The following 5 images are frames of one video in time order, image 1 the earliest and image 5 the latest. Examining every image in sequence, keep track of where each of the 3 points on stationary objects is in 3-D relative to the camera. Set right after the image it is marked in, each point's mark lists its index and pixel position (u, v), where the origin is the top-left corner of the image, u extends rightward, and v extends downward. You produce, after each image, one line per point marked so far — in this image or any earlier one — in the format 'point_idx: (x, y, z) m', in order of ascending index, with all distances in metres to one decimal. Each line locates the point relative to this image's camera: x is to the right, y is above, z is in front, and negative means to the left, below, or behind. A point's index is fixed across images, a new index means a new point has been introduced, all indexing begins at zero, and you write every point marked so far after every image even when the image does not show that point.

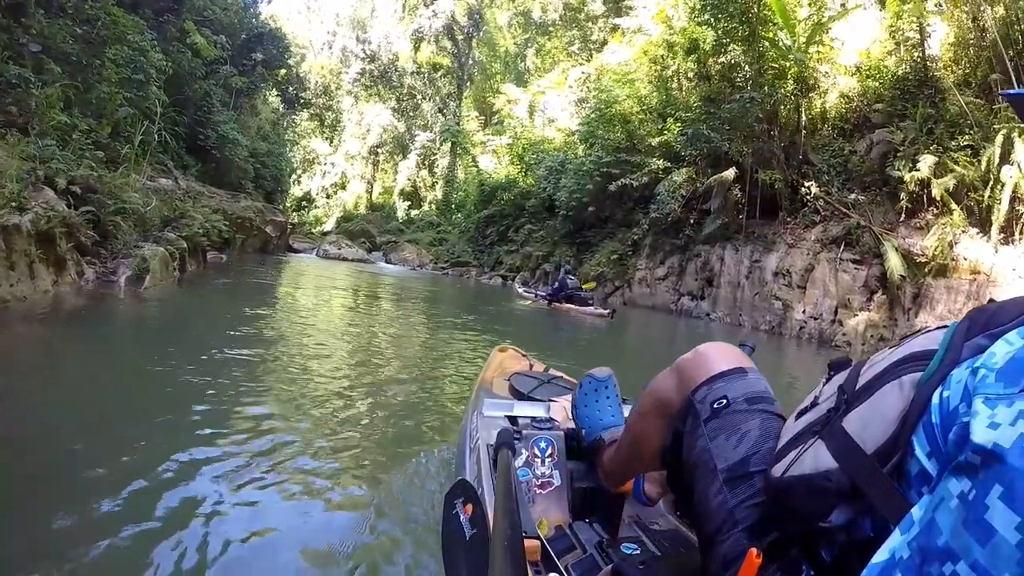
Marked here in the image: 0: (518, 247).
0: (+0.3, +1.1, +18.5) m
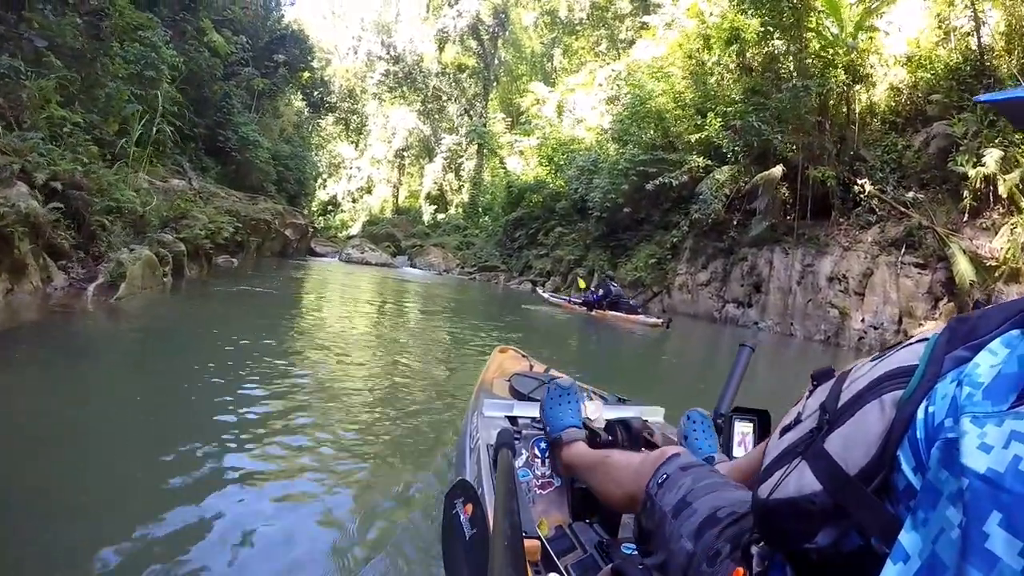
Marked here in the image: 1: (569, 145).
0: (+1.0, +1.0, +18.0) m
1: (+1.7, +4.3, +19.0) m
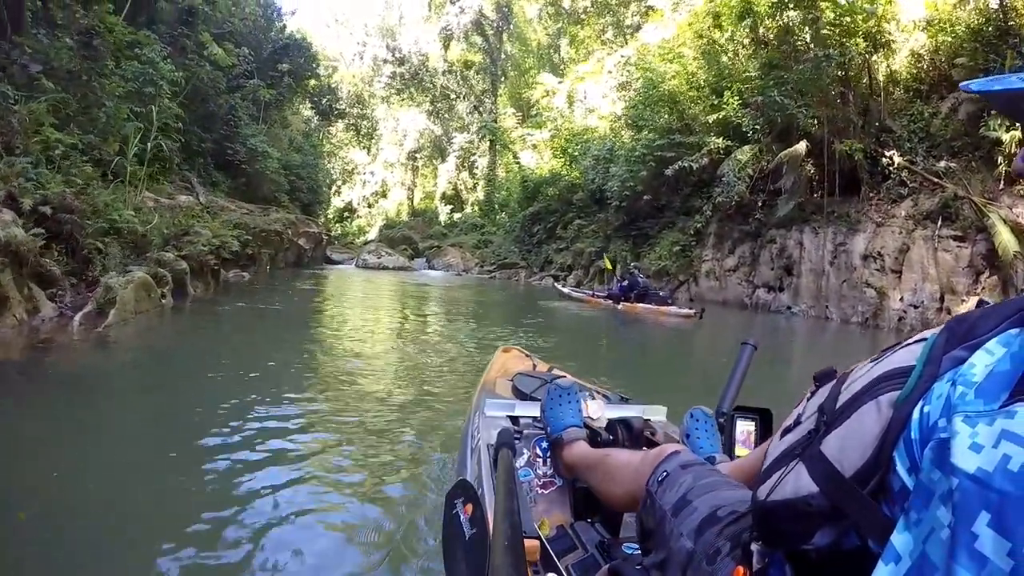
0: (+1.5, +1.2, +17.7) m
1: (+2.0, +4.5, +18.7) m
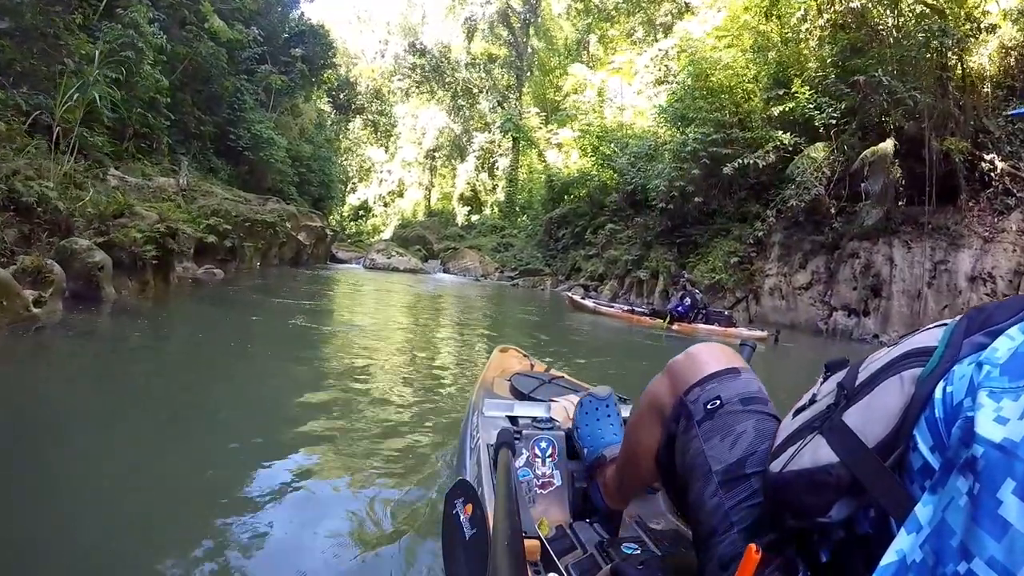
0: (+2.0, +0.9, +16.6) m
1: (+2.7, +4.2, +17.6) m
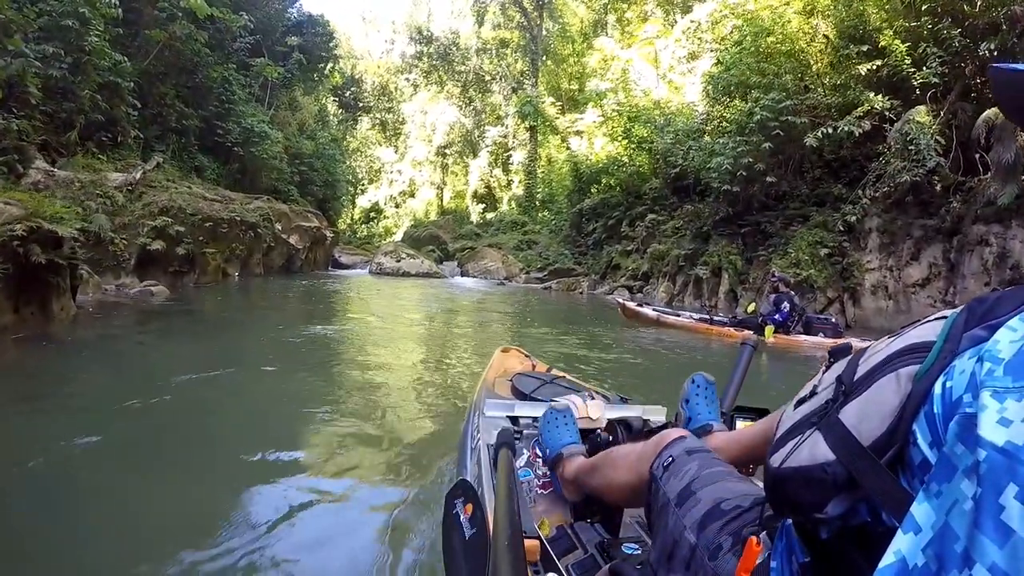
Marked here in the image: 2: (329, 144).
0: (+2.5, +1.0, +15.4) m
1: (+3.1, +4.2, +16.4) m
2: (-5.2, +4.1, +18.8) m
